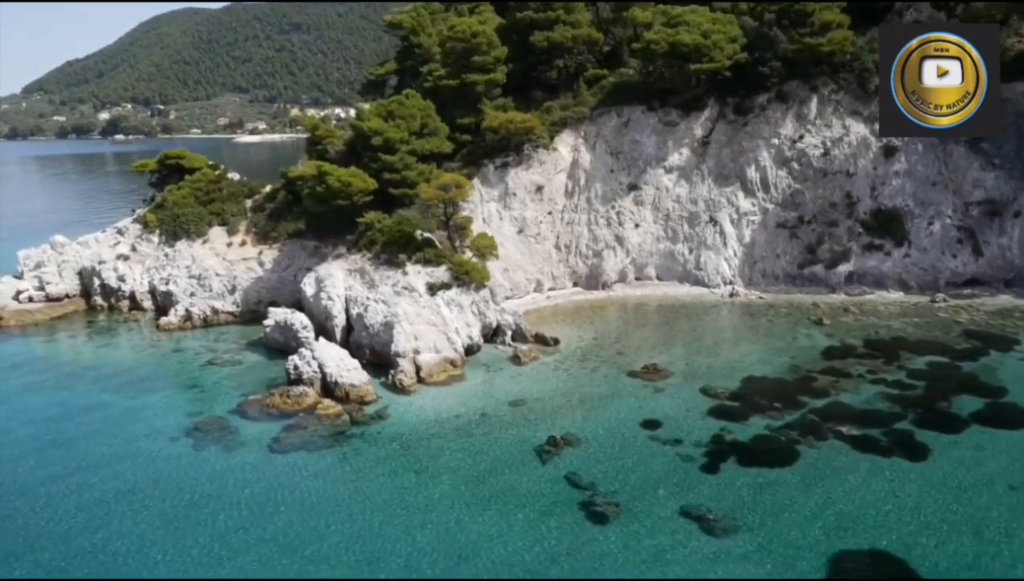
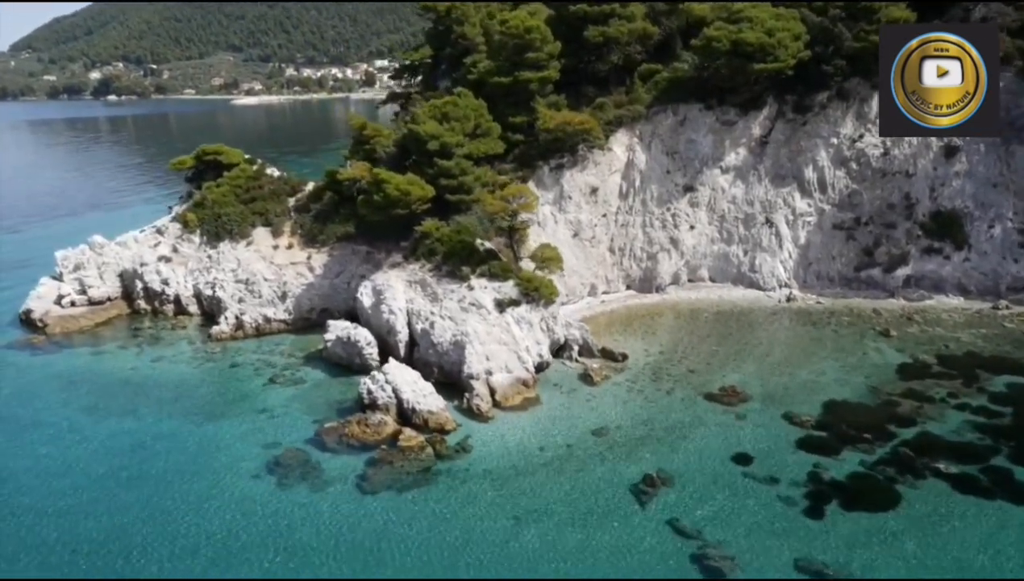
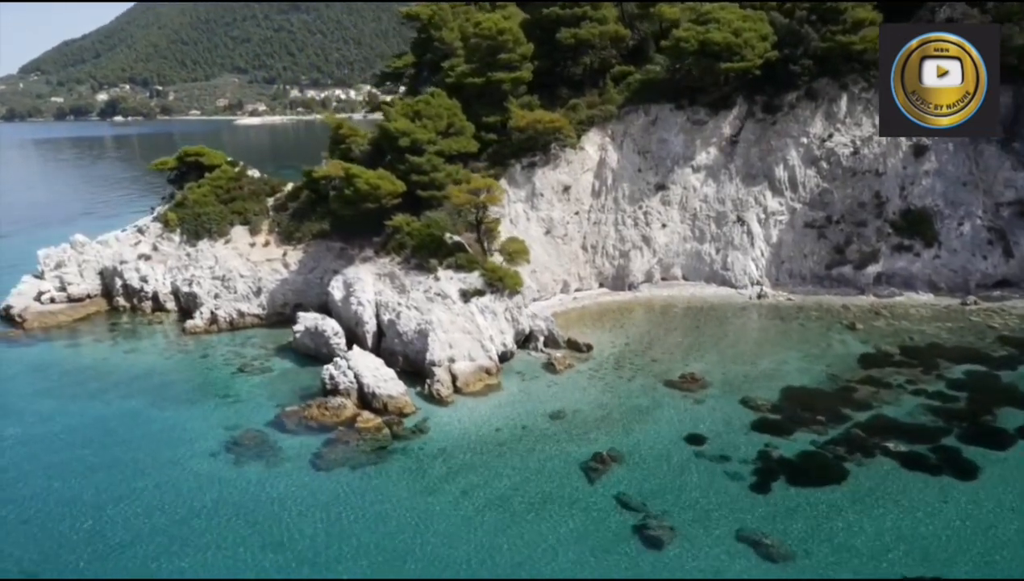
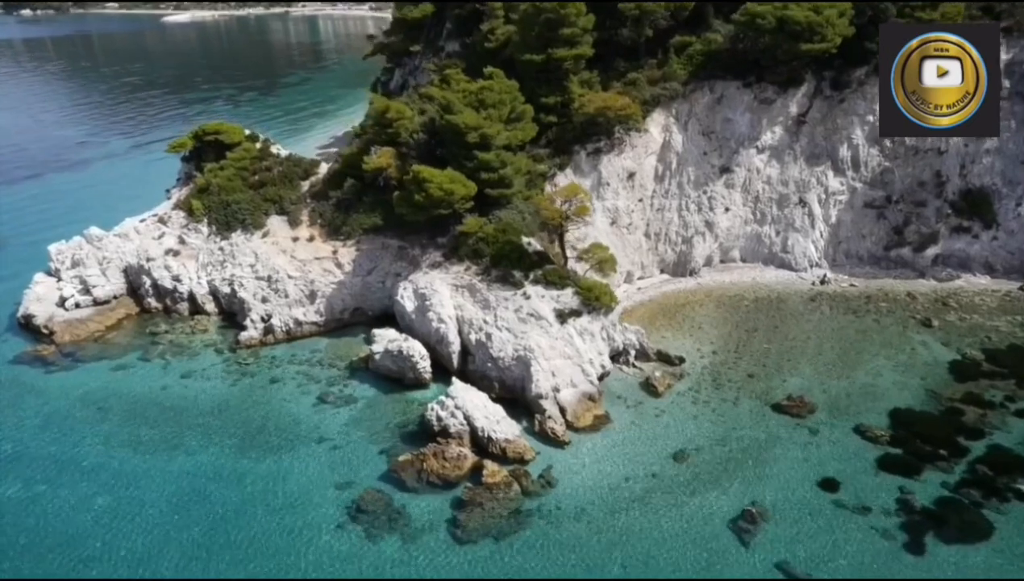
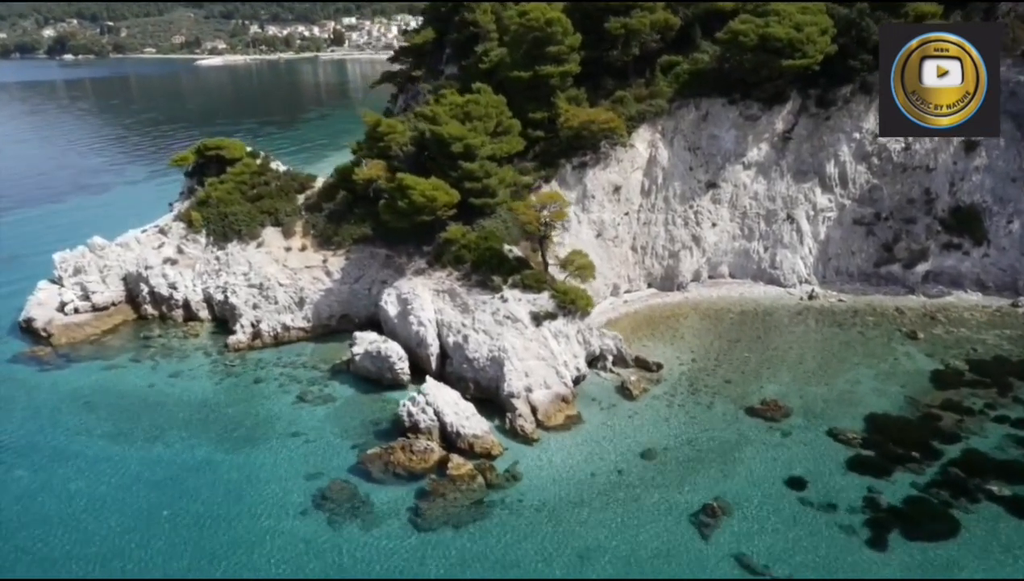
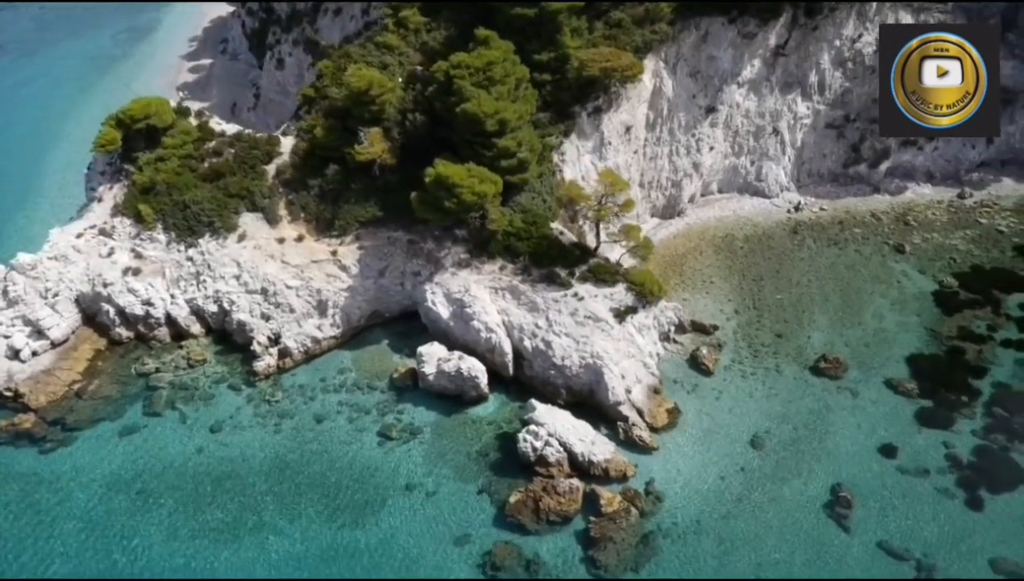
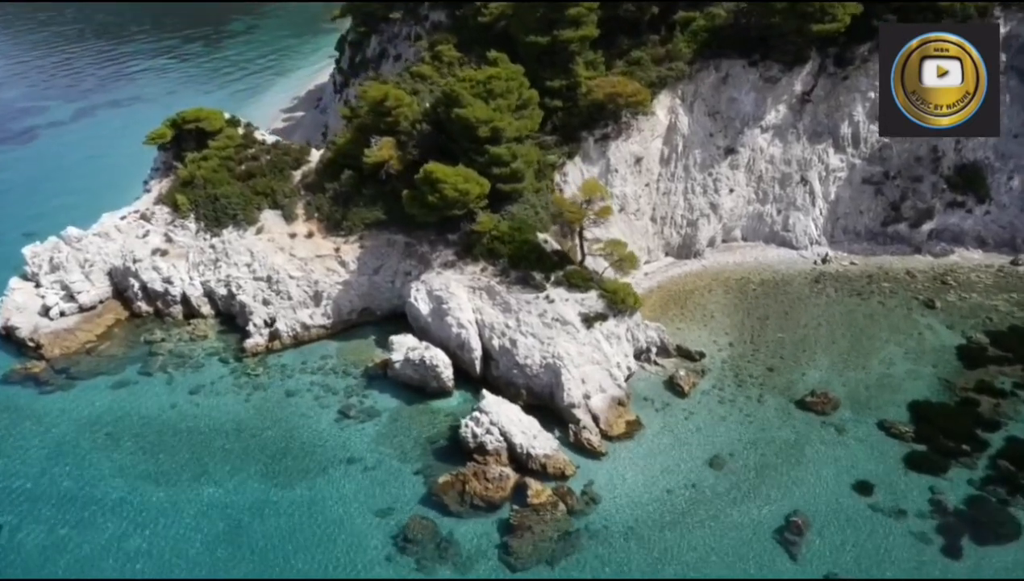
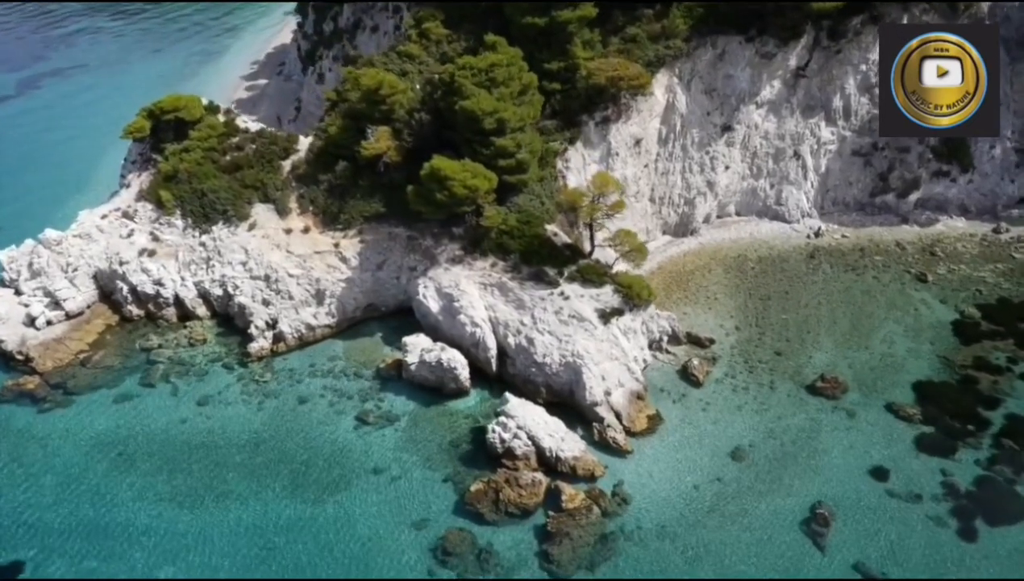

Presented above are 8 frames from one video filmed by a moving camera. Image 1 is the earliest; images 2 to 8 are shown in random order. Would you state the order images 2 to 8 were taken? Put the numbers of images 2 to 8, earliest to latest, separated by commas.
3, 2, 5, 4, 7, 8, 6
